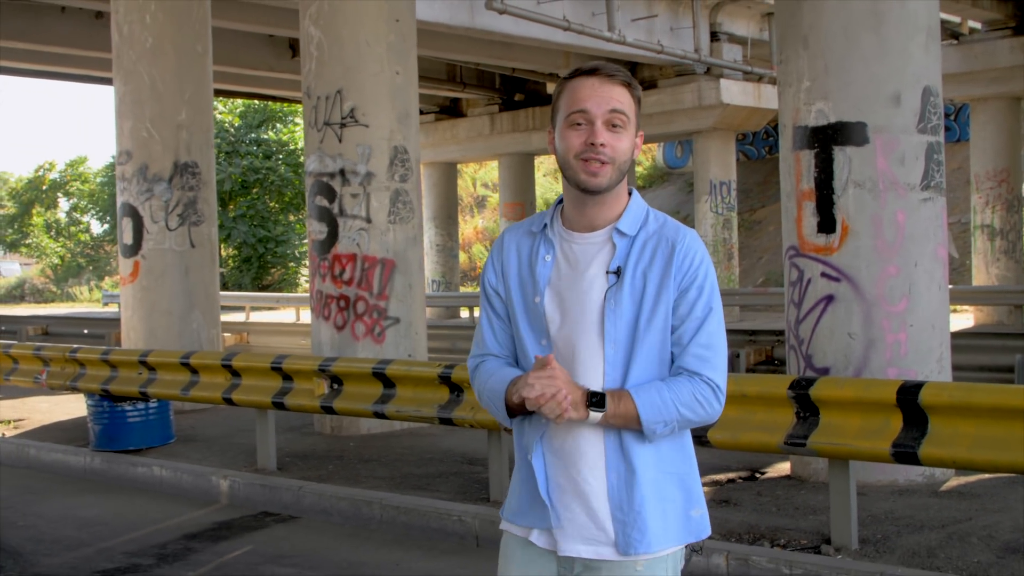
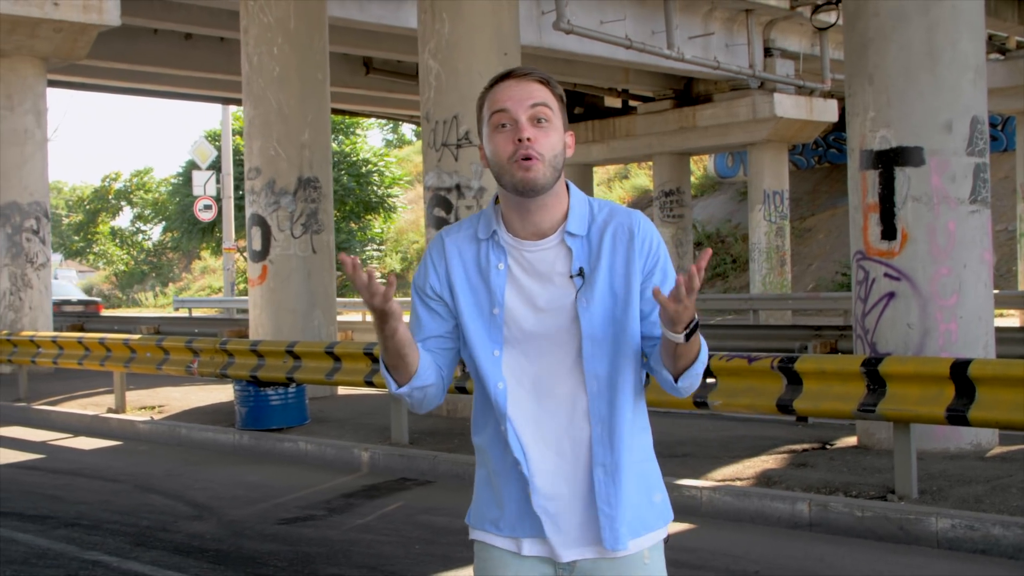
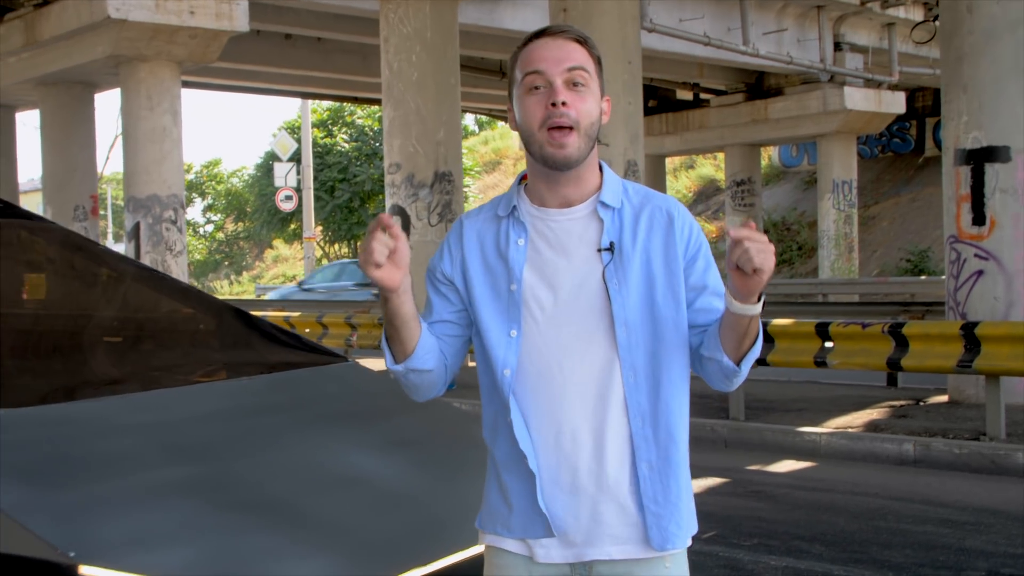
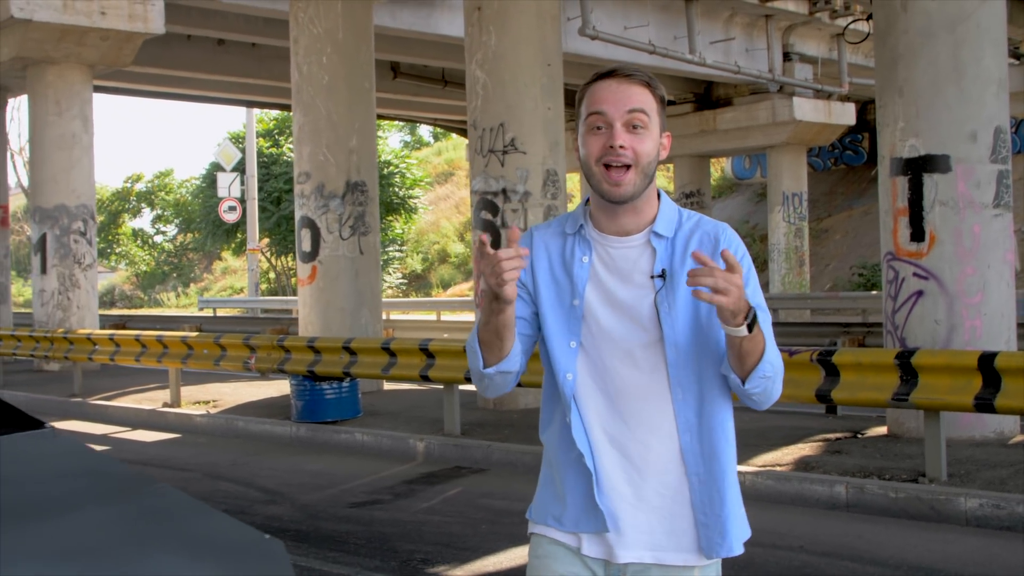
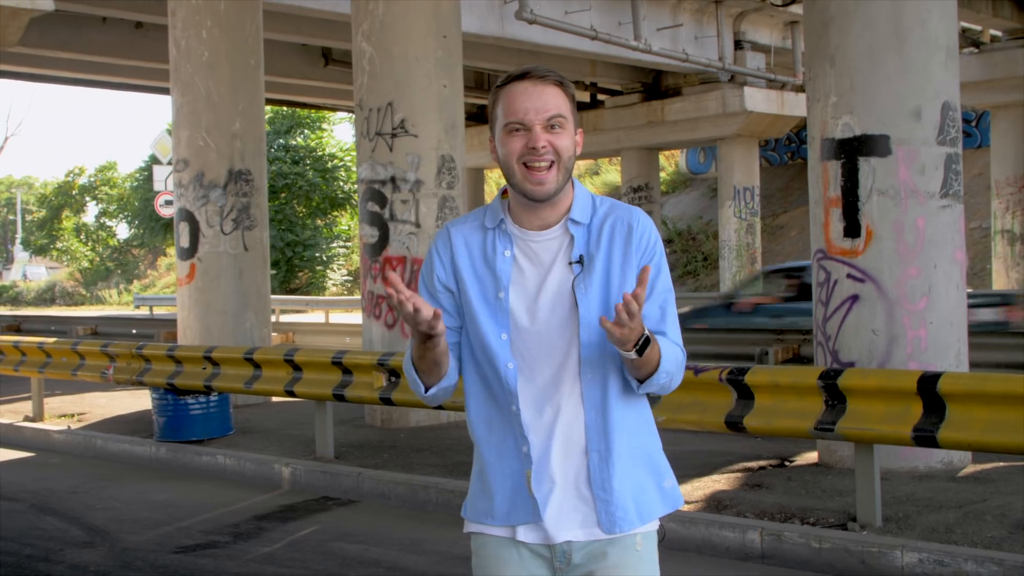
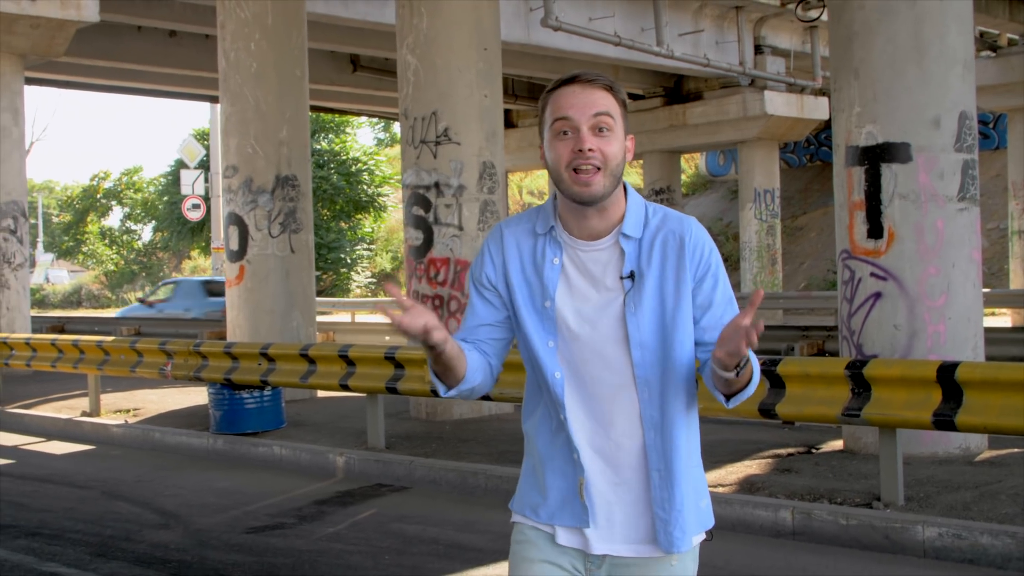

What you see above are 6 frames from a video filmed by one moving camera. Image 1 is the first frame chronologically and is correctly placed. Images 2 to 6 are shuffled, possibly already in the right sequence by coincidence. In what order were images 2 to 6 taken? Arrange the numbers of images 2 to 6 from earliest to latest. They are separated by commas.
5, 6, 2, 4, 3
